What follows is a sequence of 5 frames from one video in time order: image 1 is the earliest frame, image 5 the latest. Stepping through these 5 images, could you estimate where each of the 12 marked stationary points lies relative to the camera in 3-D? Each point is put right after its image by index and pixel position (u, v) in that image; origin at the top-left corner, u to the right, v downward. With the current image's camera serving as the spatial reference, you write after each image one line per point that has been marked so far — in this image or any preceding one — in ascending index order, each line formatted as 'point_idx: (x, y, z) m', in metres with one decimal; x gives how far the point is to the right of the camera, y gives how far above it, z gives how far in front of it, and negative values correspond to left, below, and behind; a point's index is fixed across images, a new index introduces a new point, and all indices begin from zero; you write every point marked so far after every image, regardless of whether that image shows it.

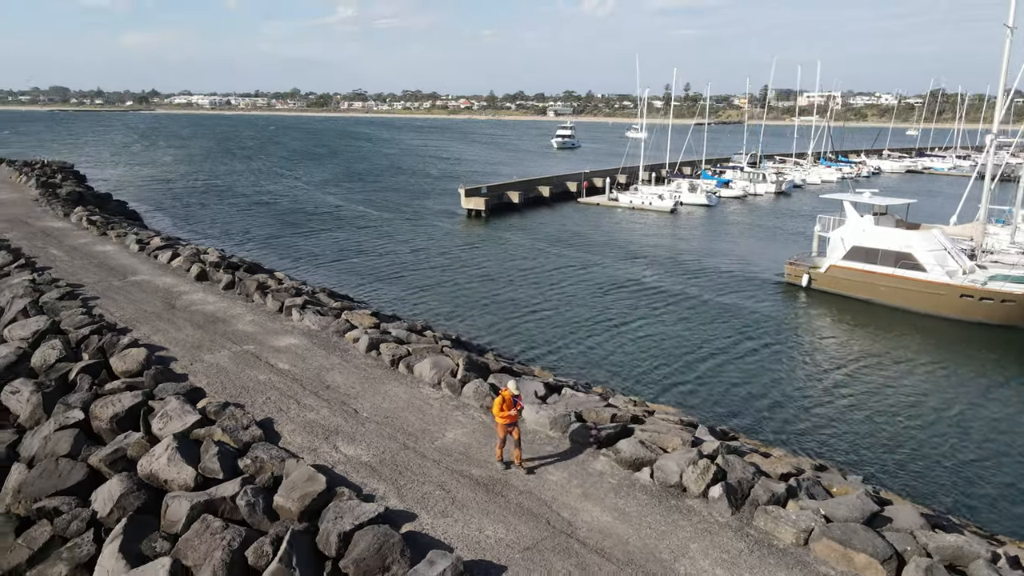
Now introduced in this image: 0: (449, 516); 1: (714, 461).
0: (-0.5, -1.9, +5.9) m
1: (+1.8, -1.6, +6.5) m
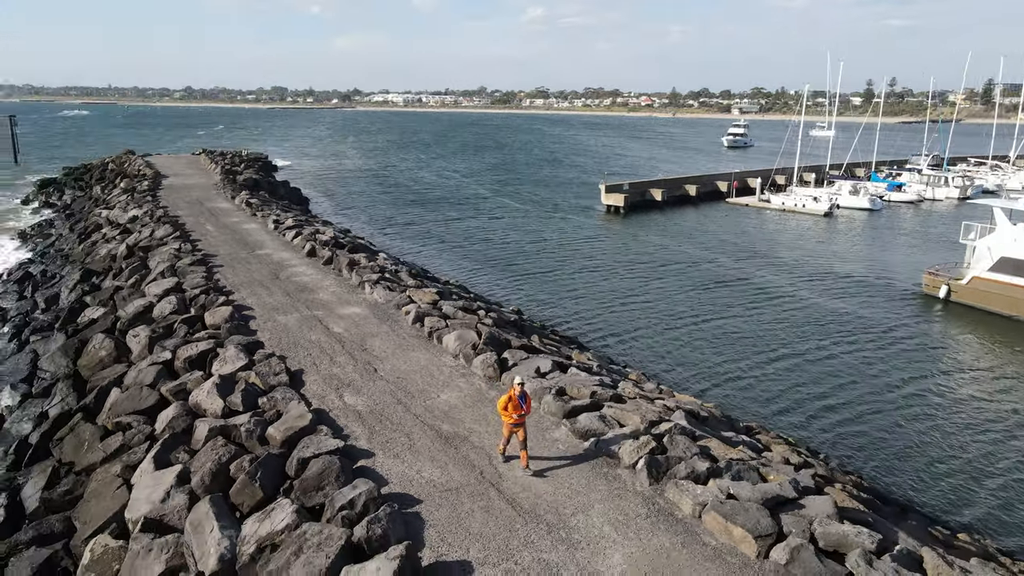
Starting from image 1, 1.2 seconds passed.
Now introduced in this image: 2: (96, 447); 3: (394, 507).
0: (-1.1, -1.6, +6.8) m
1: (+1.4, -1.4, +6.8) m
2: (-4.8, -1.8, +8.5) m
3: (-0.9, -1.8, +5.8) m
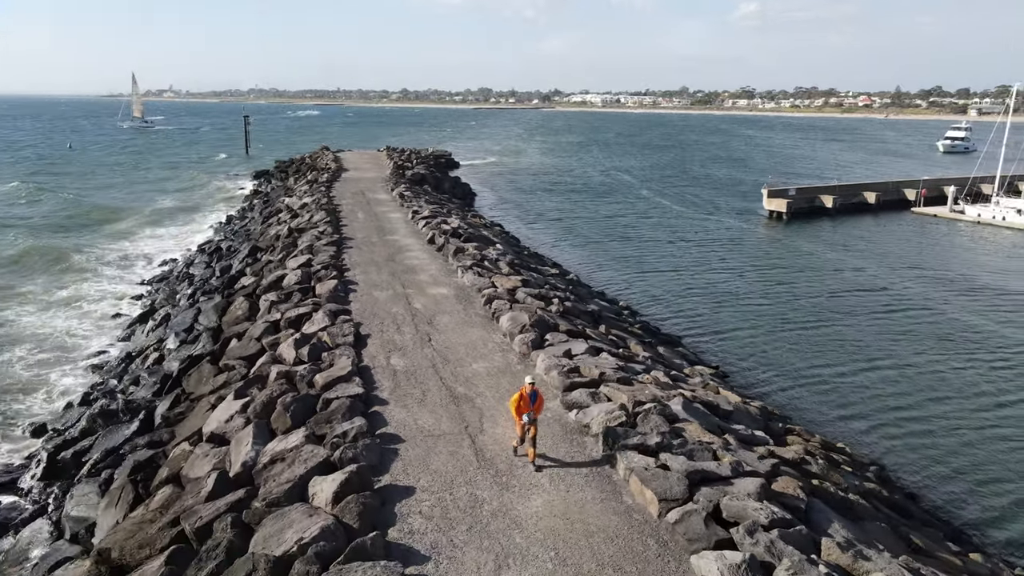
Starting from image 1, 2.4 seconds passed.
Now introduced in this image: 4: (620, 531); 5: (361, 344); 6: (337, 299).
0: (-1.1, -1.3, +8.0) m
1: (+1.2, -1.3, +7.5) m
2: (-4.4, -1.3, +10.6) m
3: (-1.3, -1.5, +7.0) m
4: (+0.8, -1.9, +5.6) m
5: (-2.1, -0.8, +10.1) m
6: (-3.0, -0.2, +12.4) m
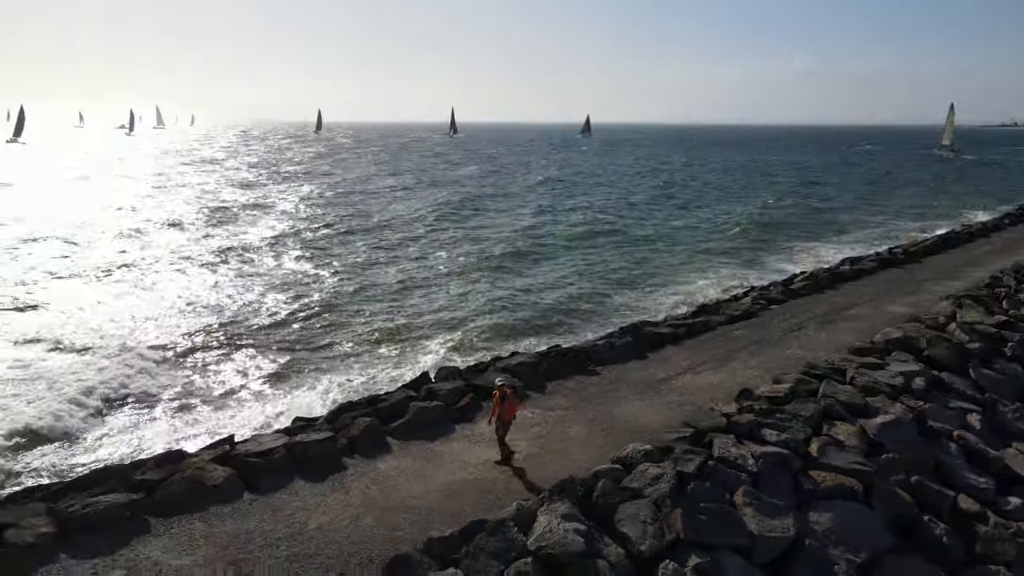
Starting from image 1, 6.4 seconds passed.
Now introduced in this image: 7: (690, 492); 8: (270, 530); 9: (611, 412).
0: (+2.6, -0.9, +10.7) m
1: (+3.3, -1.3, +8.4) m
2: (+3.1, -0.7, +14.8) m
3: (+1.6, -0.9, +10.4) m
4: (+1.4, -1.5, +7.9) m
5: (+3.9, -0.5, +12.6) m
6: (+5.5, -0.1, +14.5) m
7: (+1.5, -1.8, +6.3) m
8: (-2.0, -1.9, +5.8) m
9: (+1.1, -1.4, +8.3) m
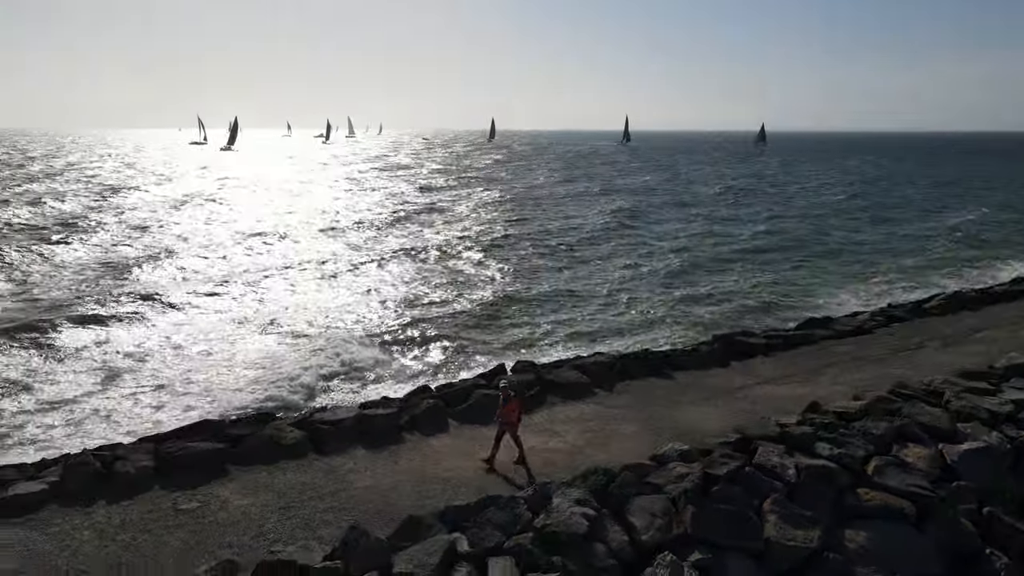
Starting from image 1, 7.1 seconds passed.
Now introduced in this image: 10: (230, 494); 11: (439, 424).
0: (+3.8, -1.1, +10.4) m
1: (+3.9, -1.4, +8.1) m
2: (+5.2, -1.0, +14.3) m
3: (+2.7, -1.0, +10.3) m
4: (+2.0, -1.5, +7.9) m
5: (+5.5, -0.7, +11.9) m
6: (+7.5, -0.4, +13.4) m
7: (+1.8, -1.8, +6.3) m
8: (-1.8, -1.8, +6.7) m
9: (+1.8, -1.5, +8.4) m
10: (-2.5, -1.8, +6.4) m
11: (-0.8, -1.5, +8.0) m
